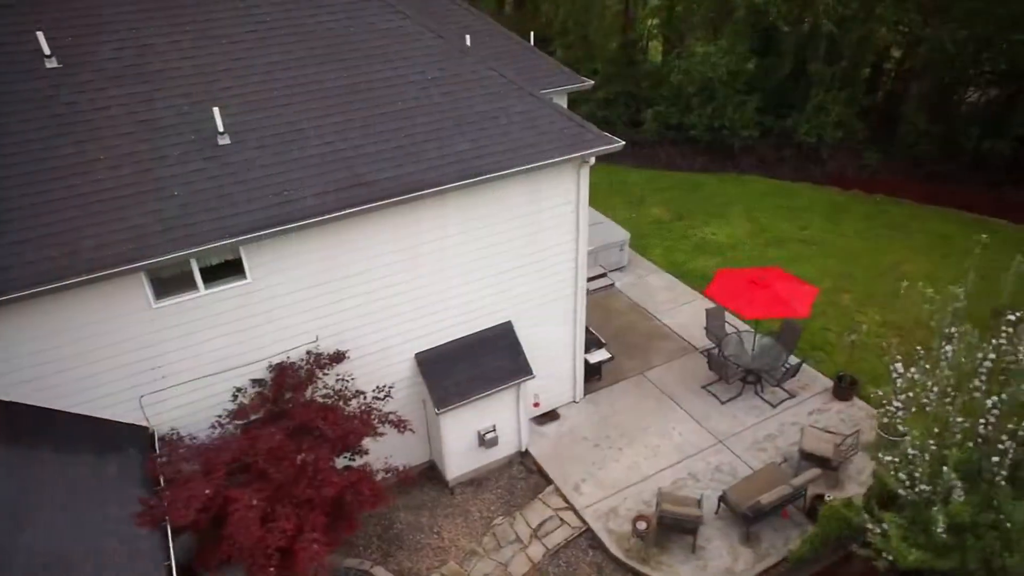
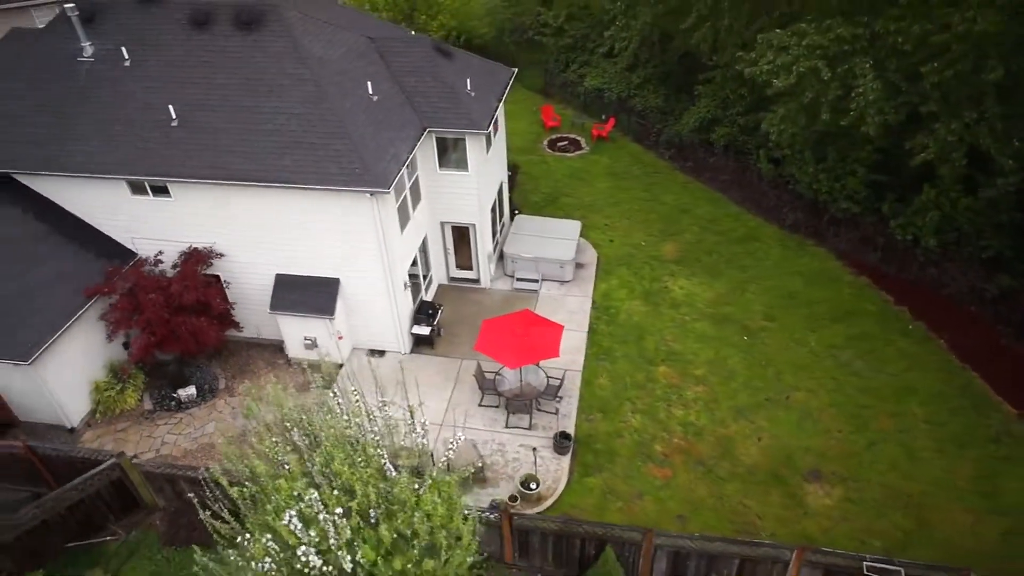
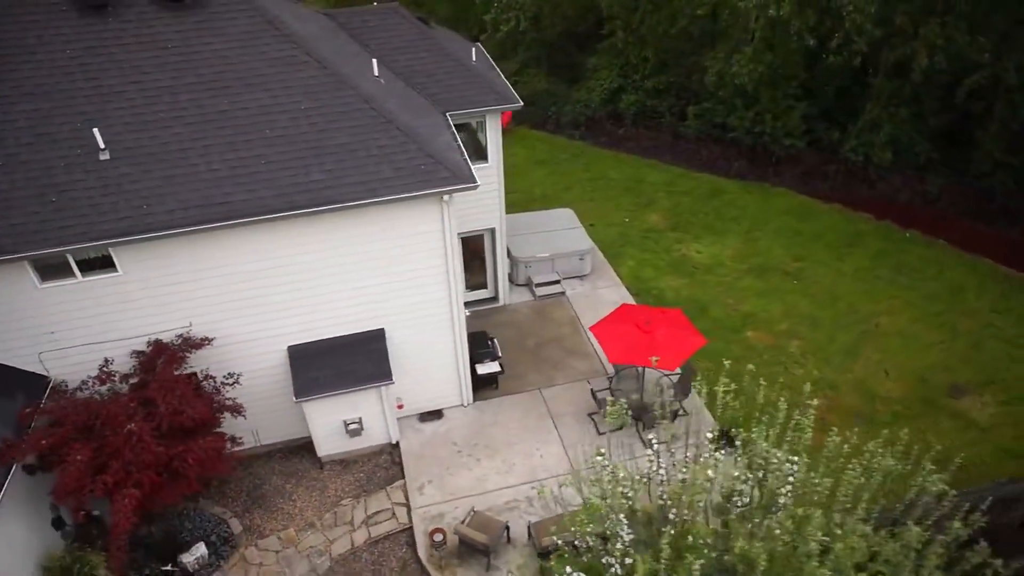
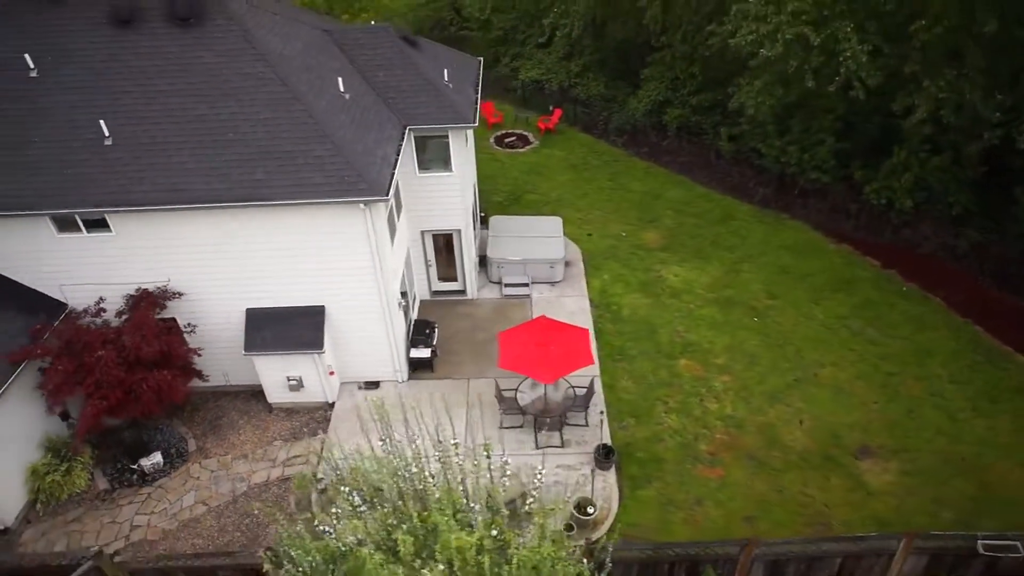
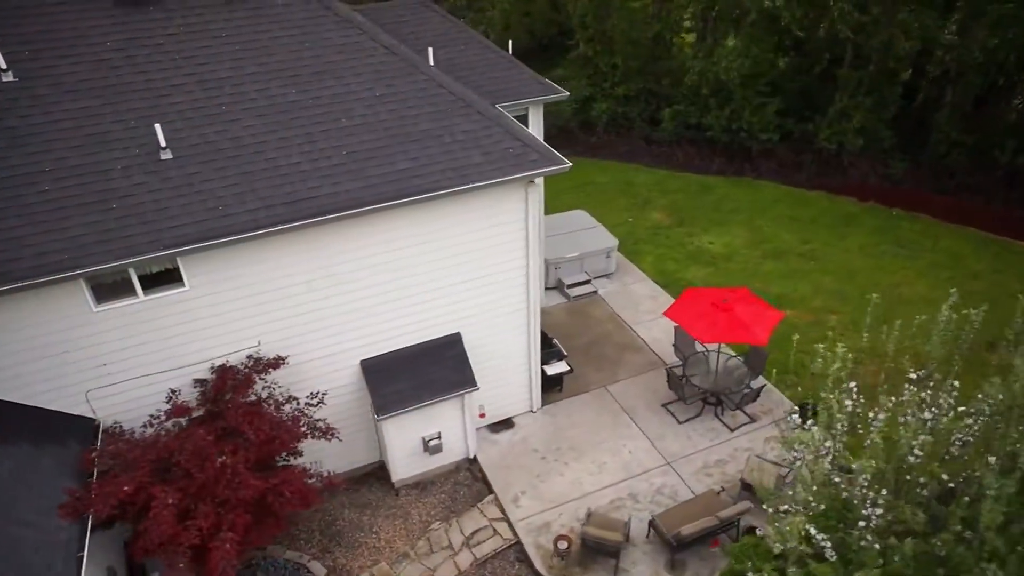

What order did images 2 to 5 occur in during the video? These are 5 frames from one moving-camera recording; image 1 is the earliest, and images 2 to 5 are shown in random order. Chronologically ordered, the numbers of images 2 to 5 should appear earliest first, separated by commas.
5, 3, 4, 2
